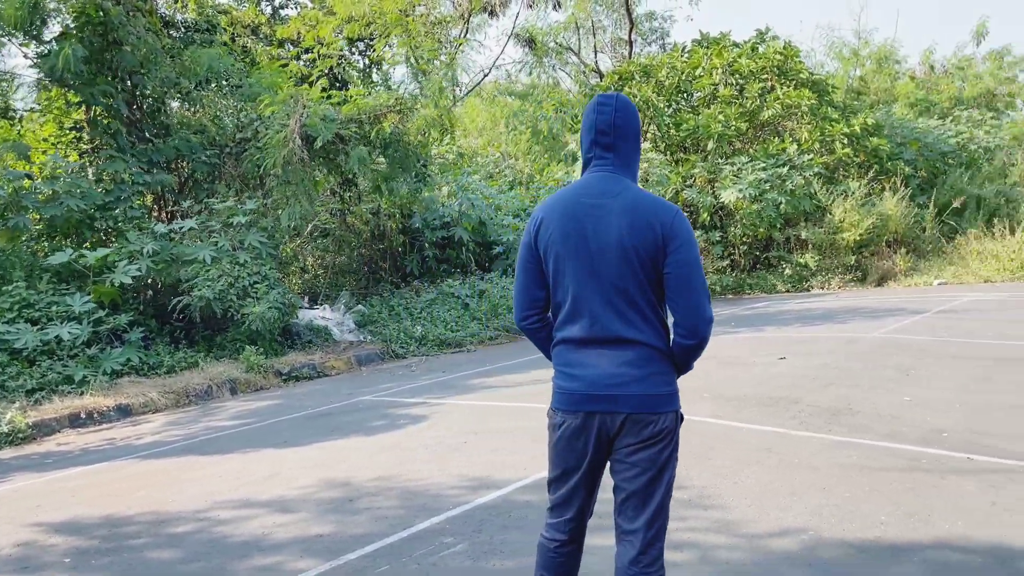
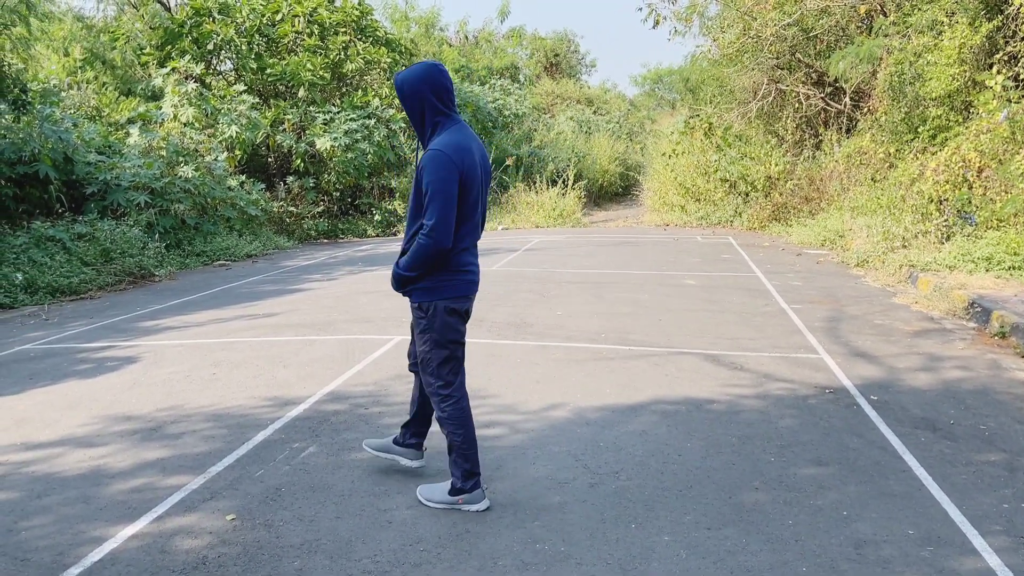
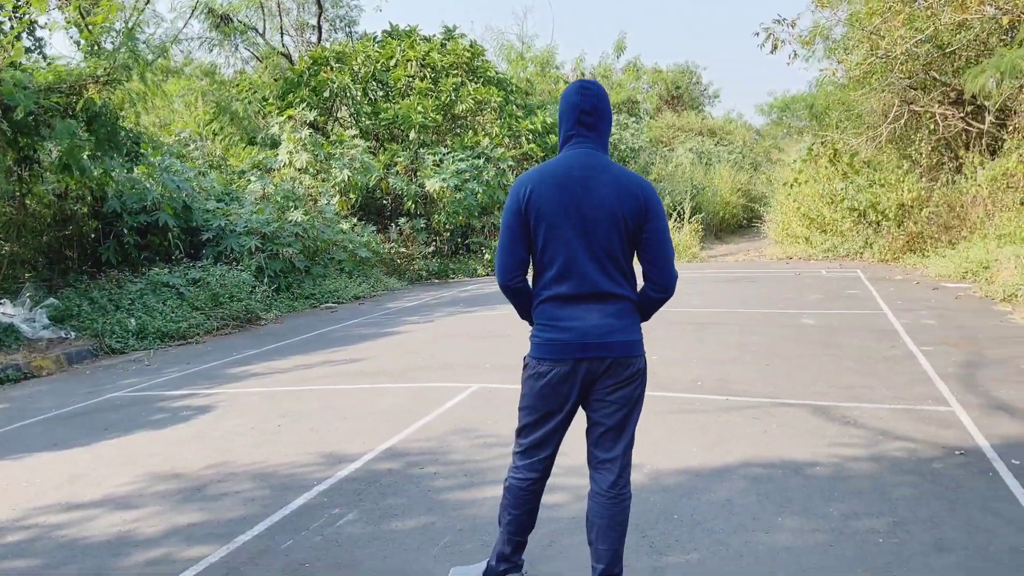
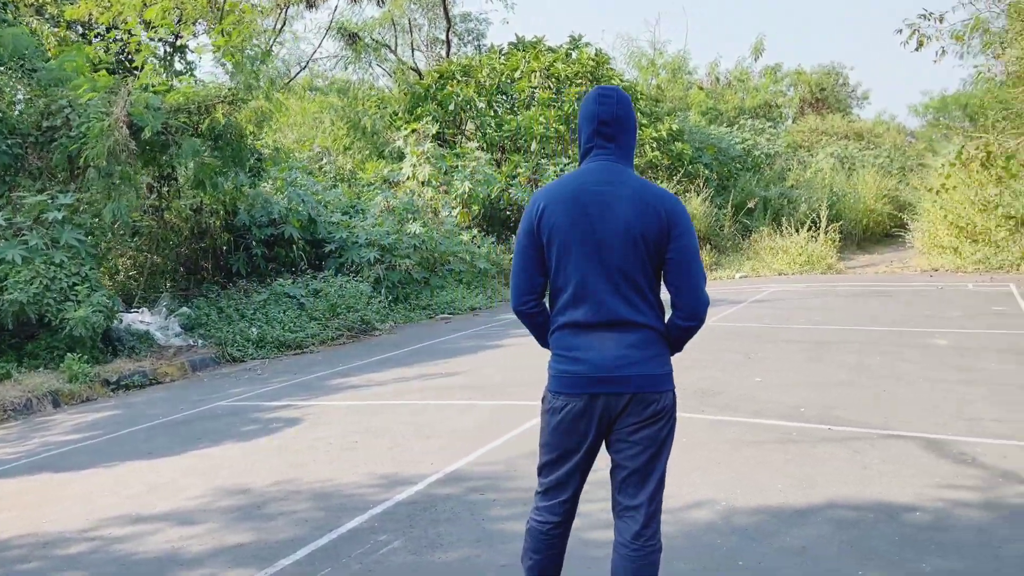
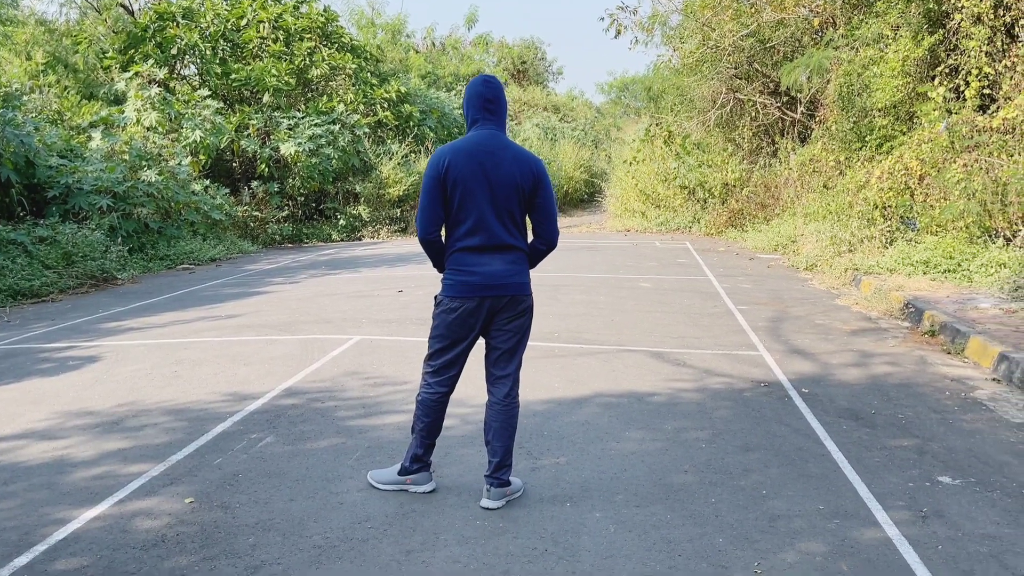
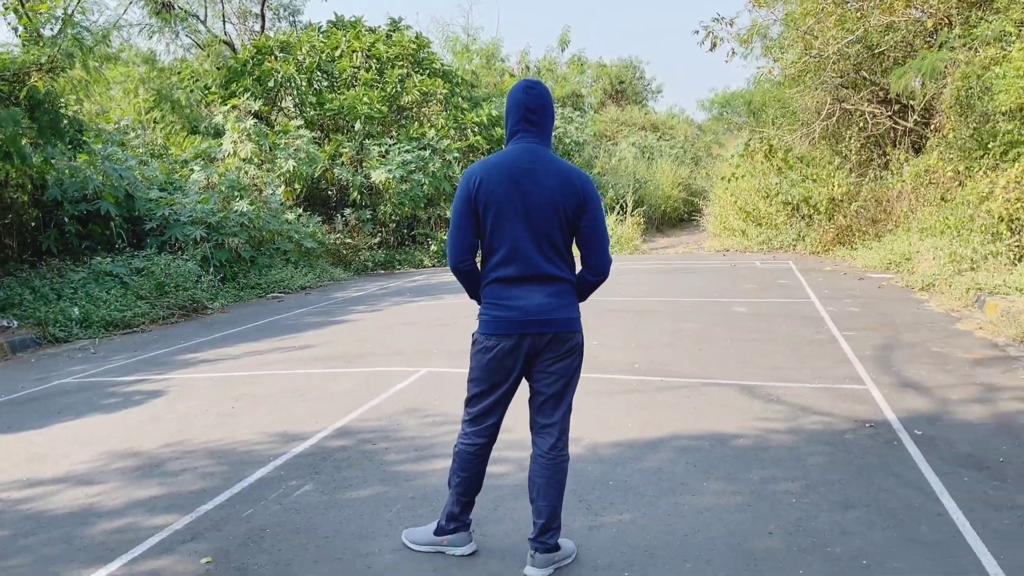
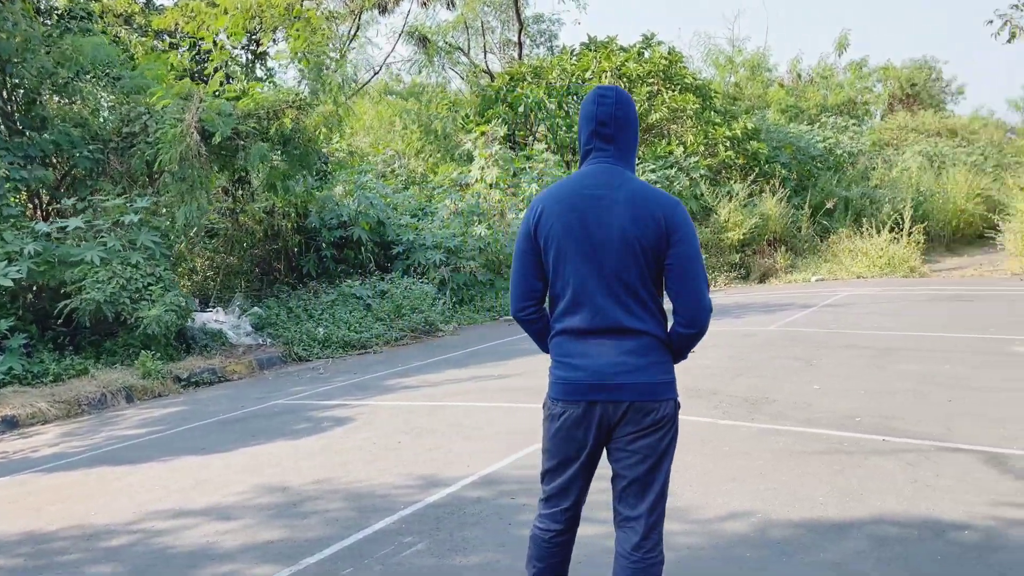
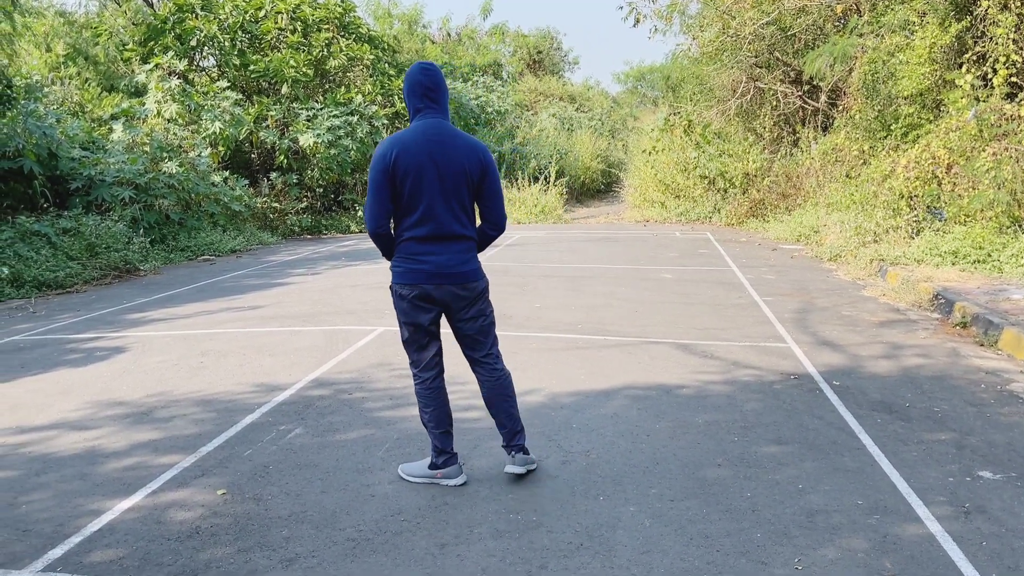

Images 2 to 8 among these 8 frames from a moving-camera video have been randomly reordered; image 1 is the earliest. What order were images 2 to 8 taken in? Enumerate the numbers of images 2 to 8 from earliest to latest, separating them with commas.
7, 4, 3, 6, 5, 8, 2
